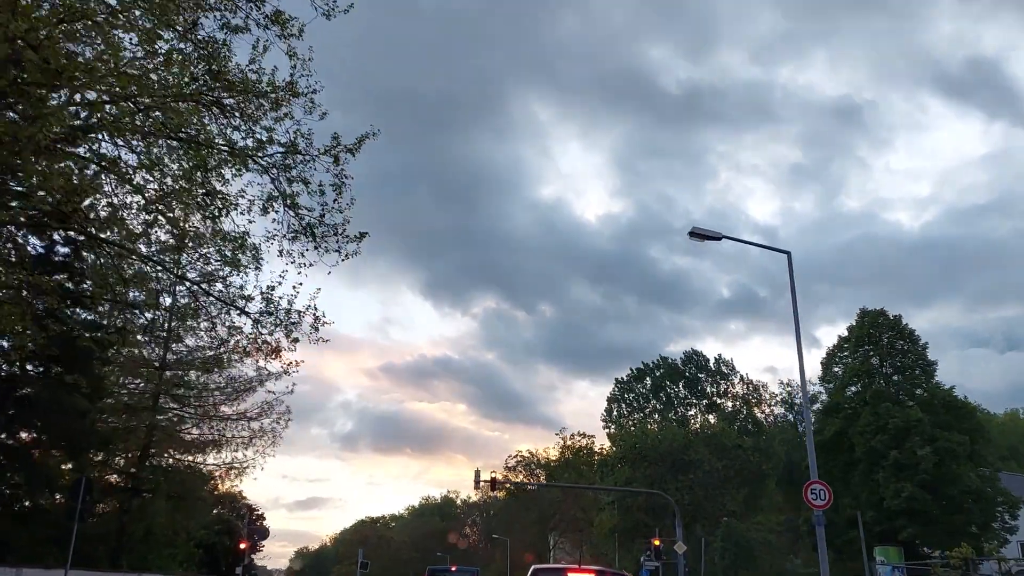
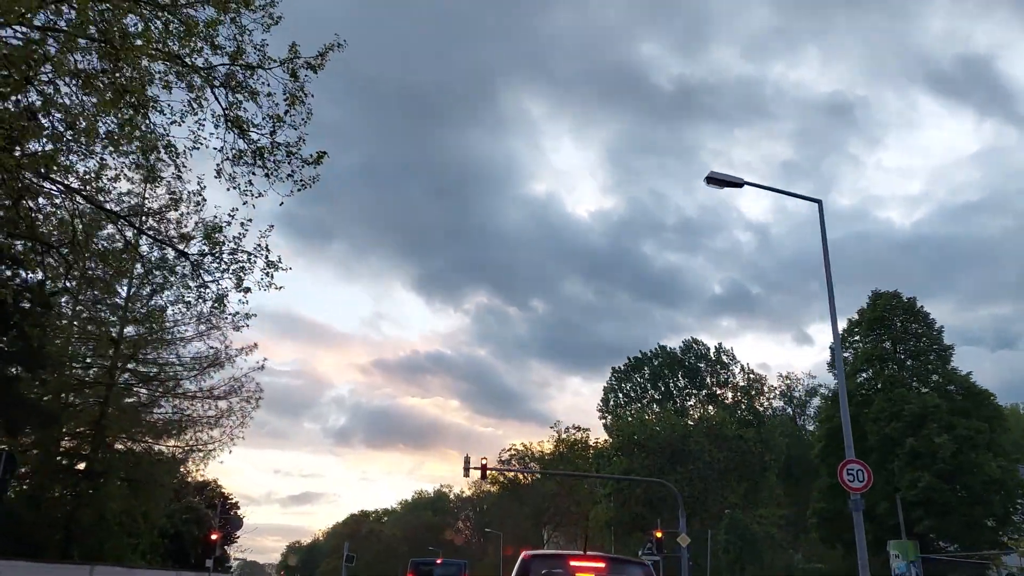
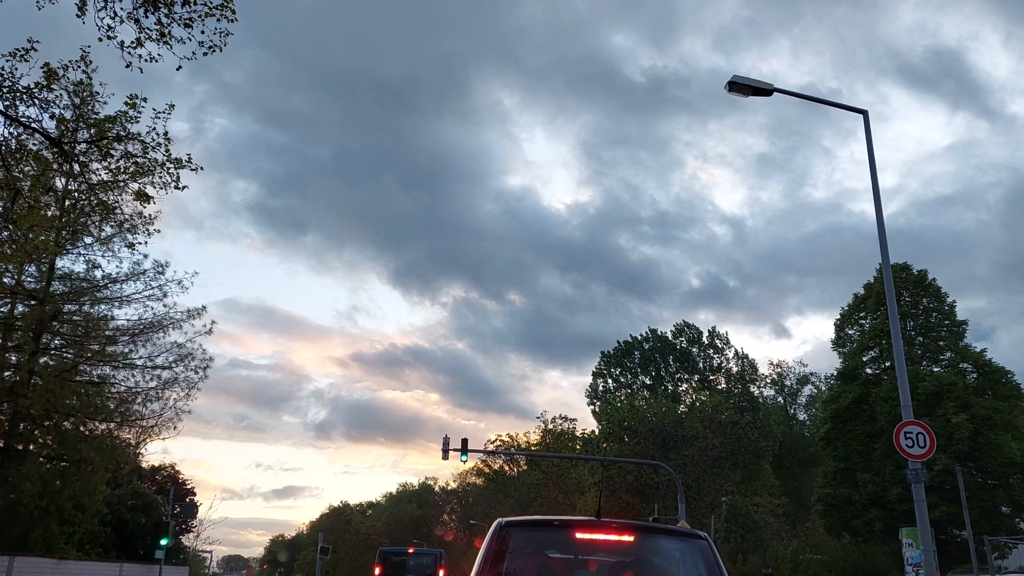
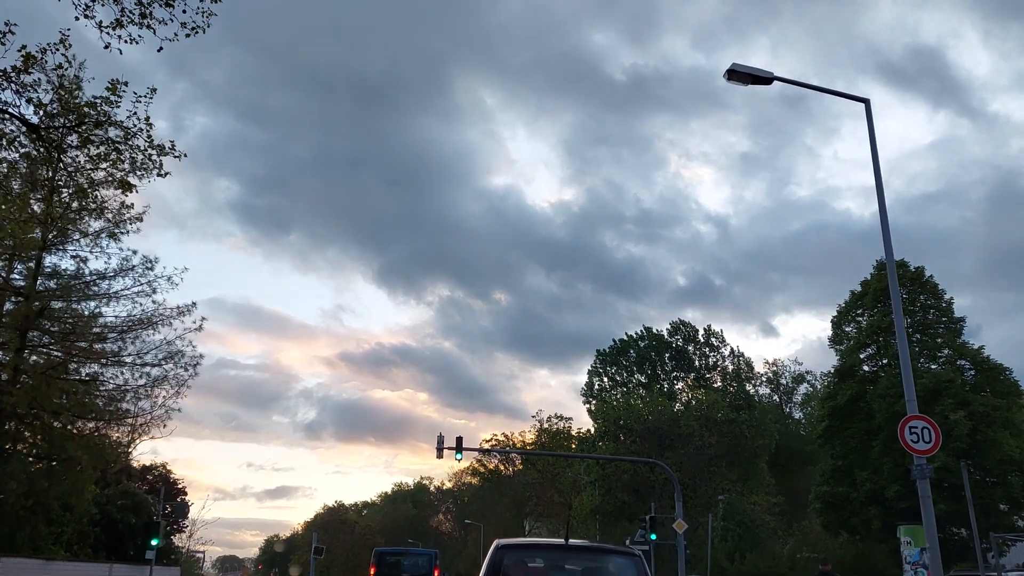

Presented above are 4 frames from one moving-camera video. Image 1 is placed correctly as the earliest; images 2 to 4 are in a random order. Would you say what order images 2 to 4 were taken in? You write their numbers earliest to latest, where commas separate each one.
2, 3, 4
